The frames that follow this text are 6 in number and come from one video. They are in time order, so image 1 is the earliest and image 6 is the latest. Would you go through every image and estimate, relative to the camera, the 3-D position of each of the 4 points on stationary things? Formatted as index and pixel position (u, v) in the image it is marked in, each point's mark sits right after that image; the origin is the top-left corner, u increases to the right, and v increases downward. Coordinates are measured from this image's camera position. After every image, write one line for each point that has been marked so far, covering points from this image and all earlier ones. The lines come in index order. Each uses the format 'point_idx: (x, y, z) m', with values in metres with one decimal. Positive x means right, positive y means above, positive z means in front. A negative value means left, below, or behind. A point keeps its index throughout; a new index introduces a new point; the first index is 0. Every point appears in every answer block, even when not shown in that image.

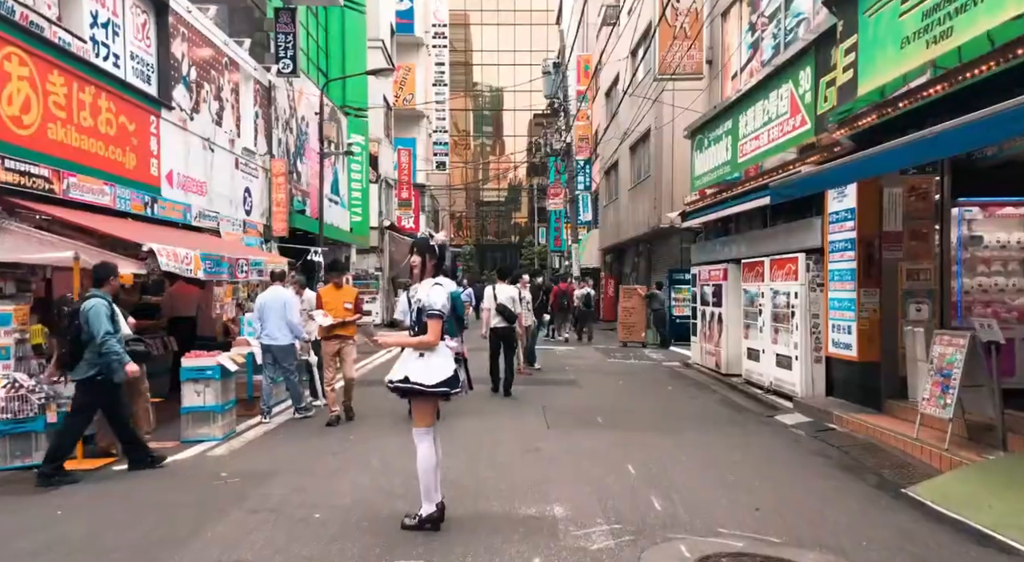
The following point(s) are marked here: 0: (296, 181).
0: (-4.9, +2.3, +18.7) m
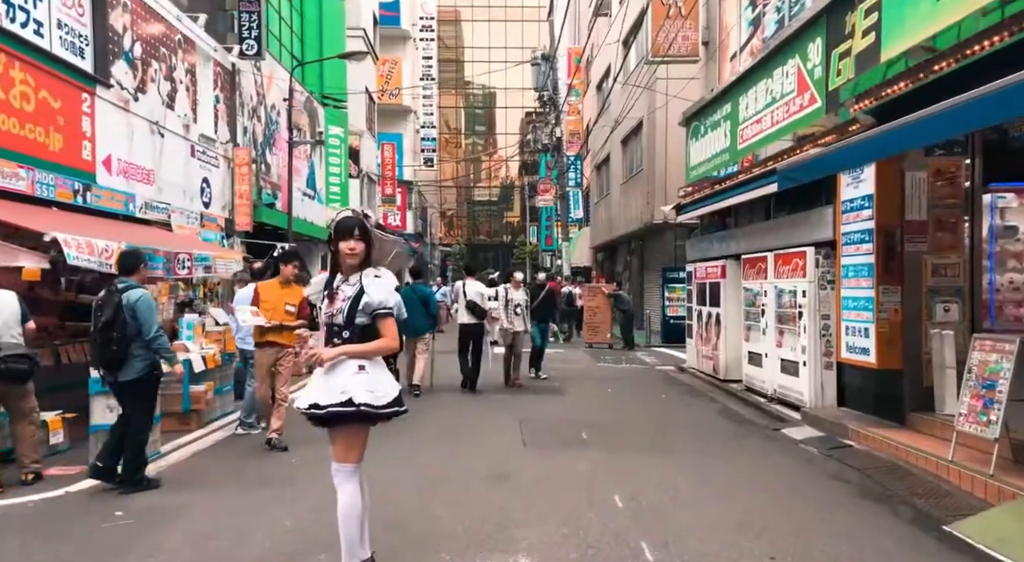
0: (-5.3, +2.3, +17.5) m
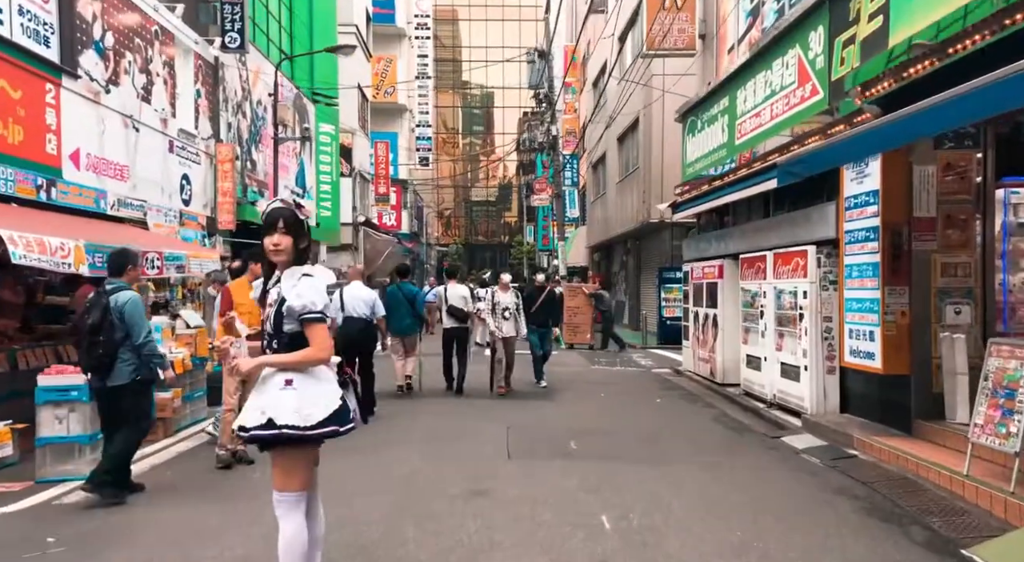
0: (-5.5, +2.3, +17.0) m
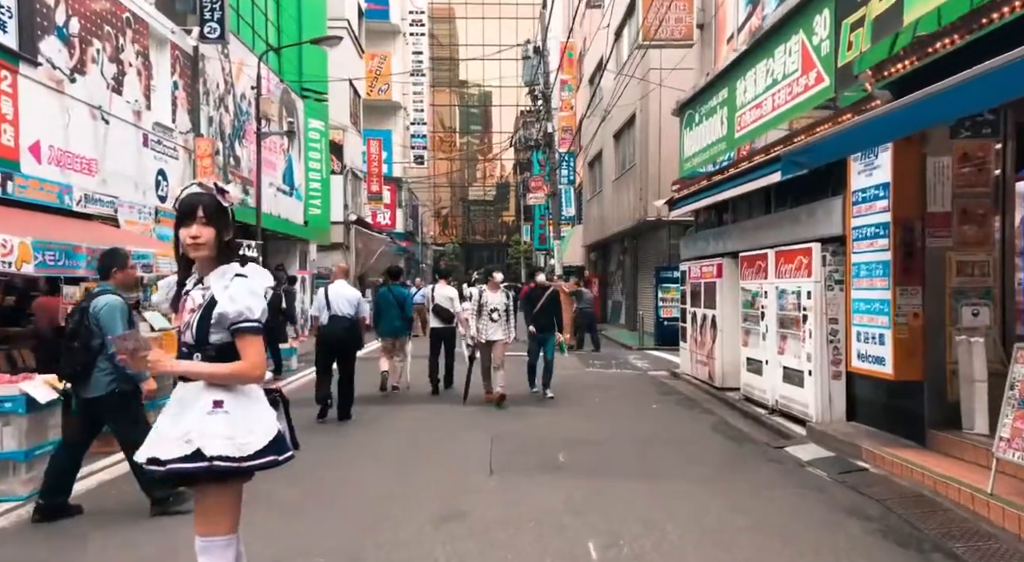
0: (-5.6, +2.3, +16.5) m
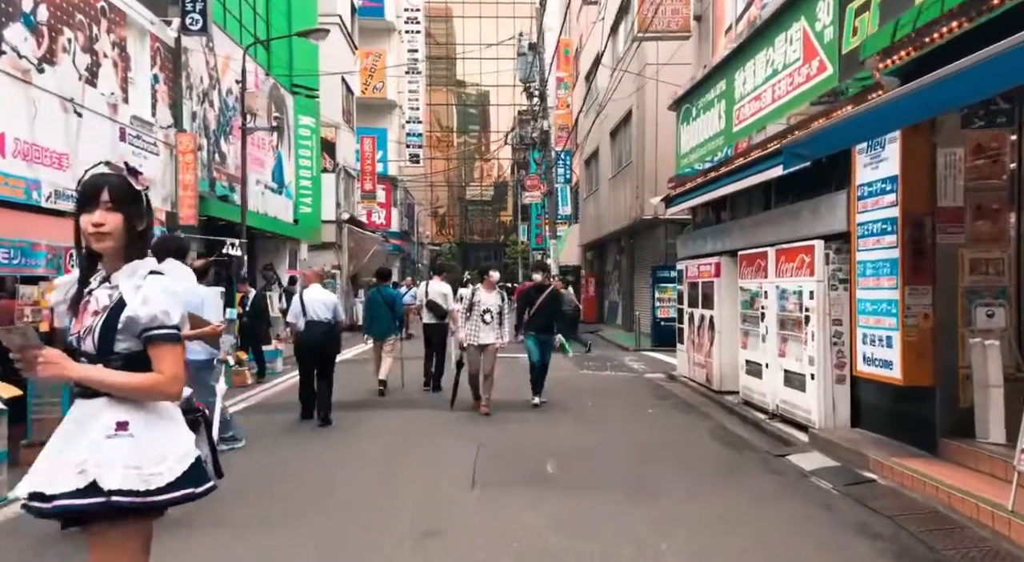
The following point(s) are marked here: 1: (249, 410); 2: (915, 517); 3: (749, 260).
0: (-5.8, +2.3, +16.0) m
1: (-3.4, -1.7, +10.7) m
2: (+2.7, -1.6, +5.6) m
3: (+3.0, +0.3, +10.4) m
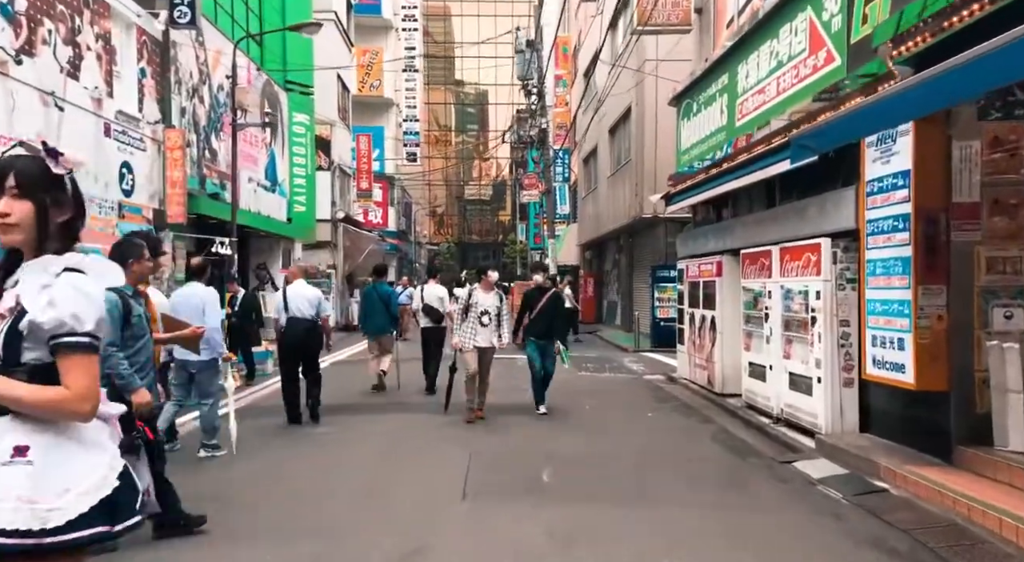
0: (-5.8, +2.3, +15.7) m
1: (-3.4, -1.7, +10.4) m
2: (+2.7, -1.6, +5.3) m
3: (+2.9, +0.3, +10.1) m
